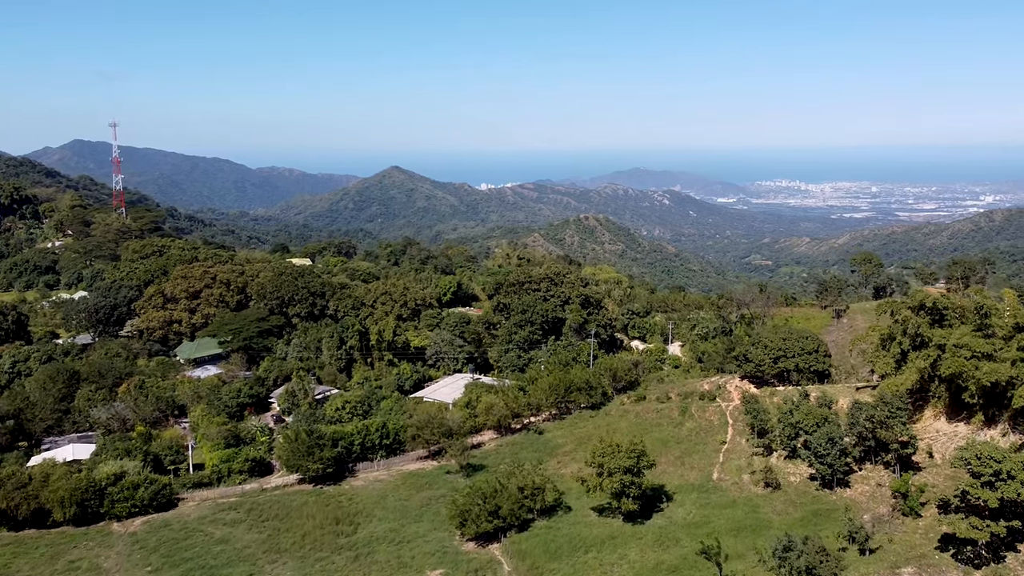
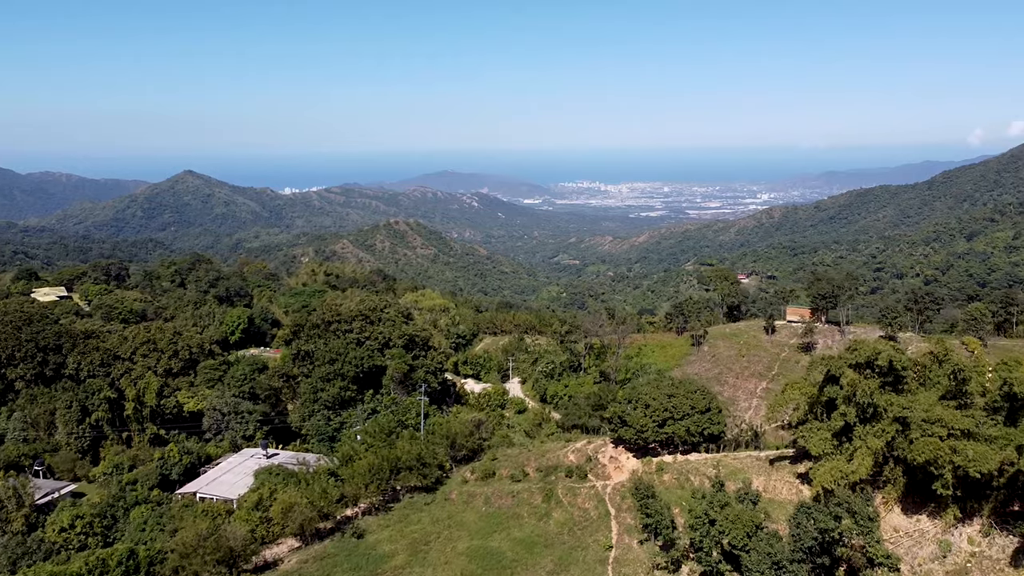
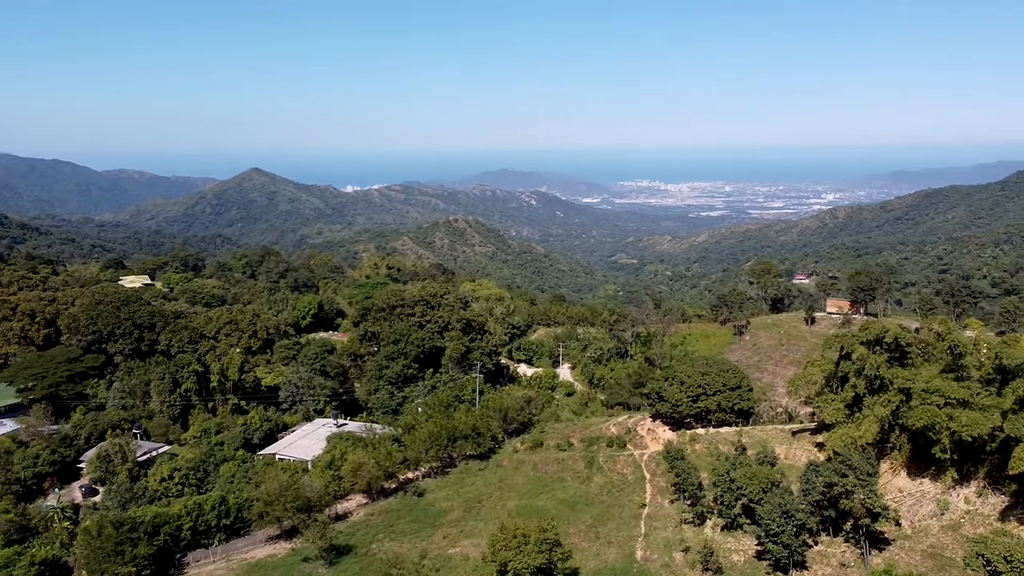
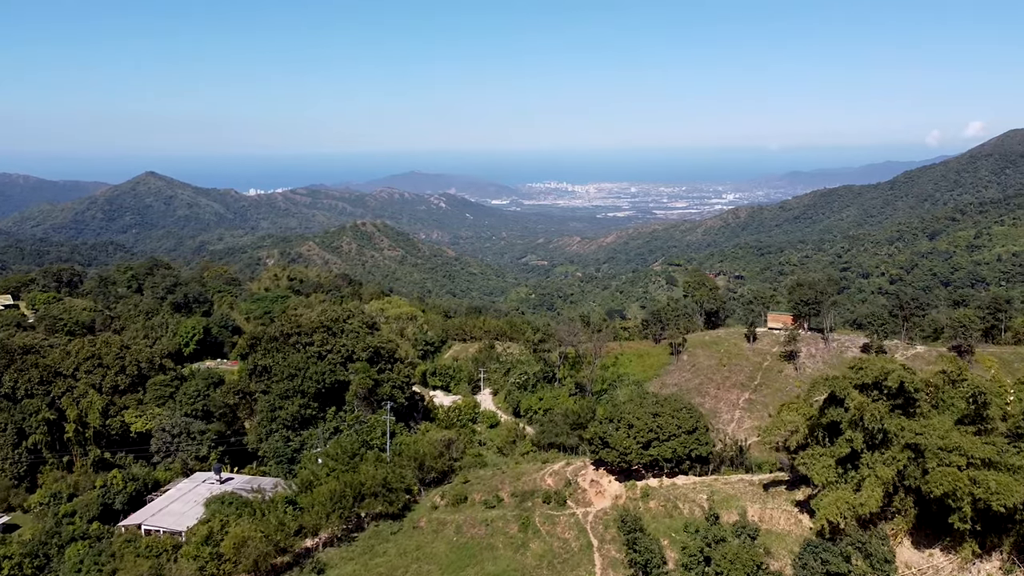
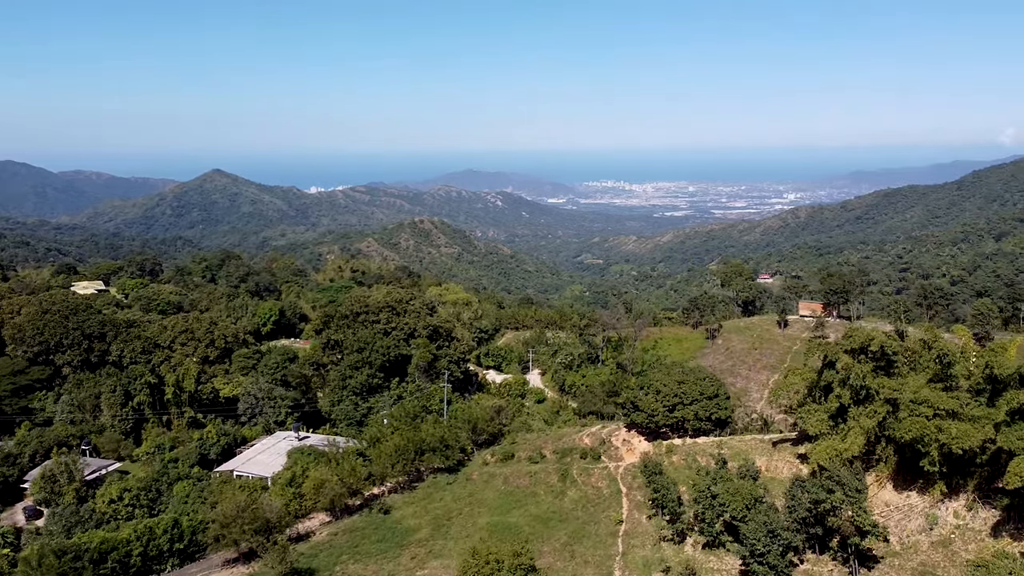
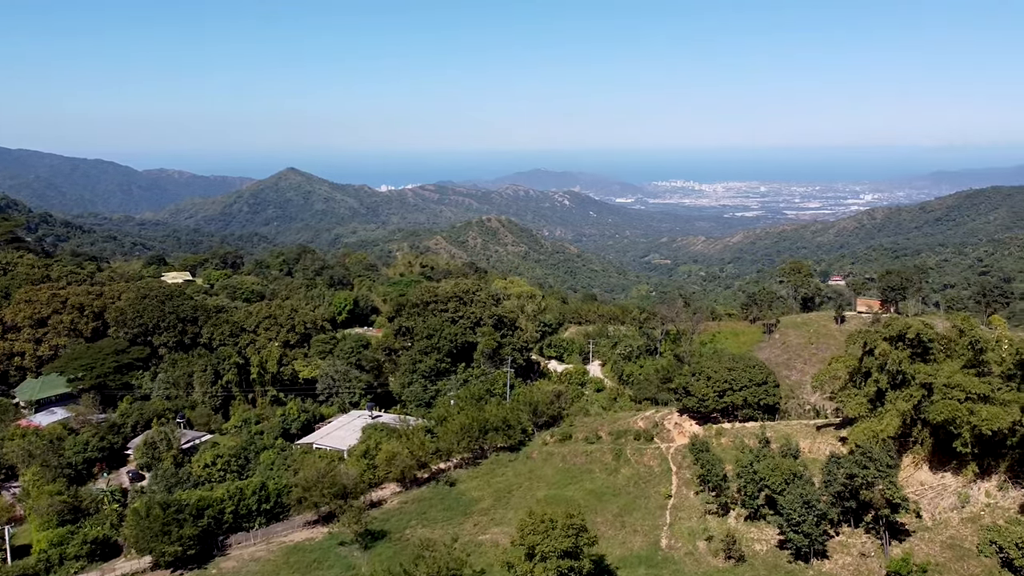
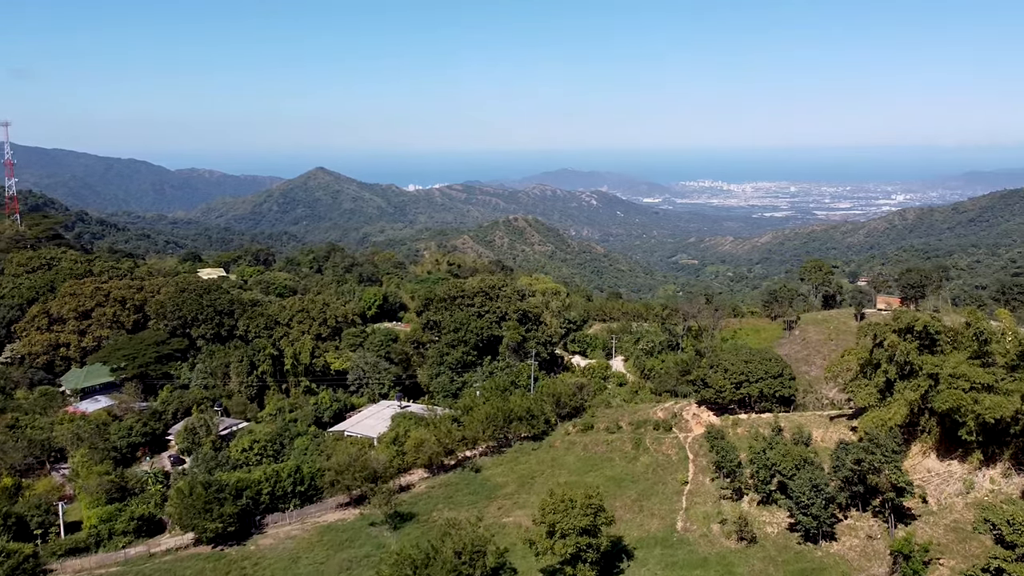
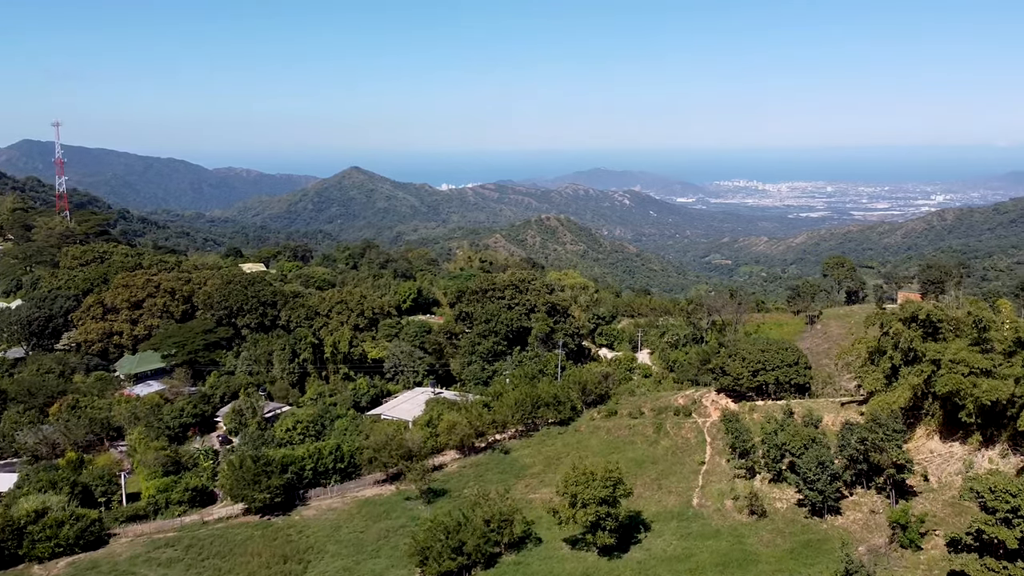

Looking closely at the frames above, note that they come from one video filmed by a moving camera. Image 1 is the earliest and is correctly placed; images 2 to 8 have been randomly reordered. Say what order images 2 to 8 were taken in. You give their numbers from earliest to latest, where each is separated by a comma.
8, 7, 6, 3, 5, 2, 4
